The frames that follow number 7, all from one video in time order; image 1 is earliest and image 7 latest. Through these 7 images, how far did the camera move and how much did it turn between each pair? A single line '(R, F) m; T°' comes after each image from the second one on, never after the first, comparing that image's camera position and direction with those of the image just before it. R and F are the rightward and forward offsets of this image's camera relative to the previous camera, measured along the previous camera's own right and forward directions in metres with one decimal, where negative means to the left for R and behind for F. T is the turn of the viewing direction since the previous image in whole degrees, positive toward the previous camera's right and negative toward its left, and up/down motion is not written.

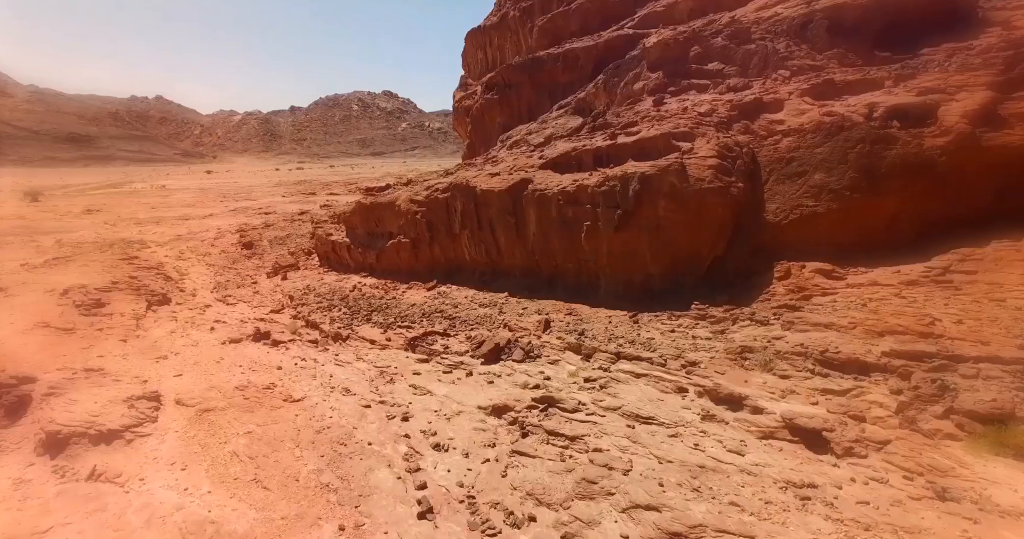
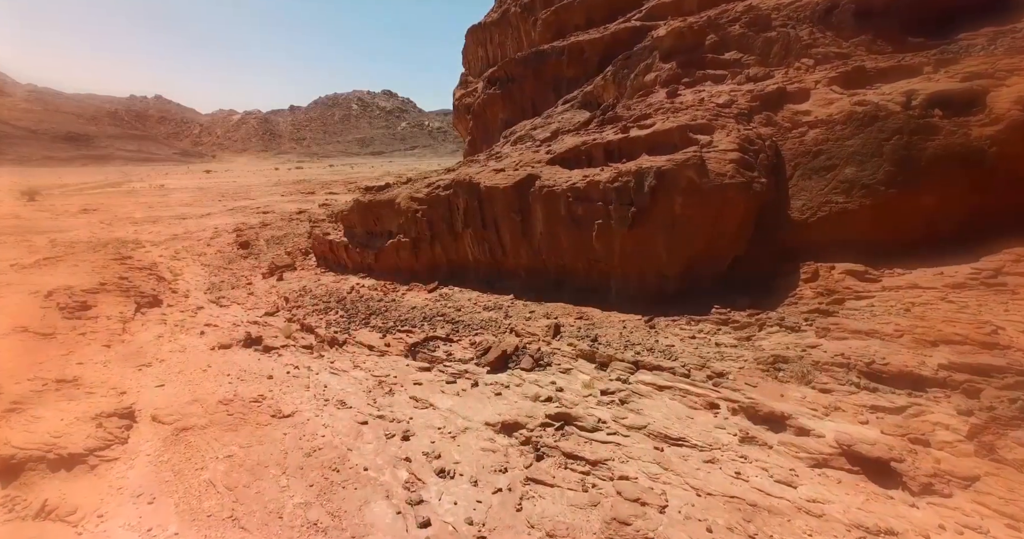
(-0.1, +0.5) m; 0°
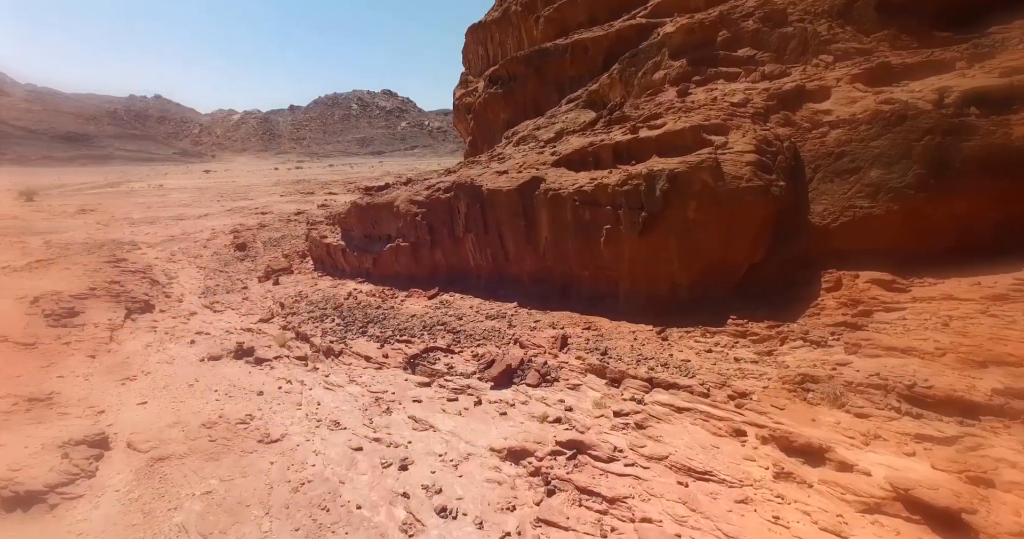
(-0.1, +0.4) m; 0°
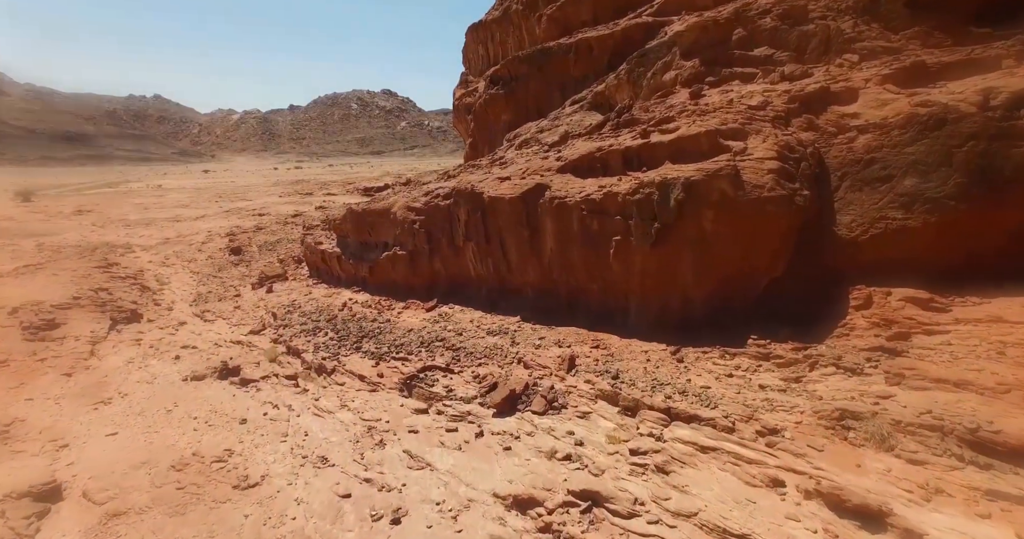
(-0.1, +0.5) m; 0°
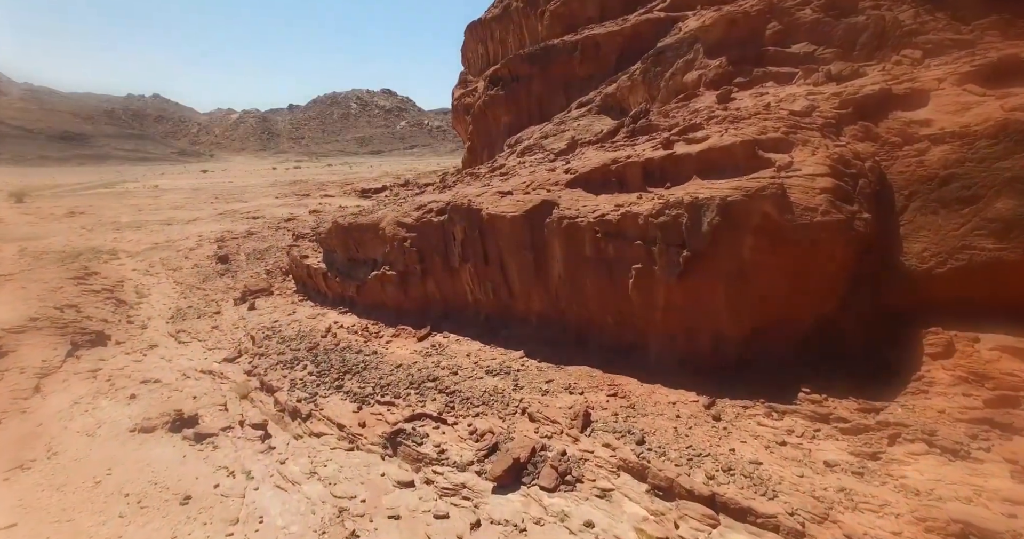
(0.0, +1.1) m; 0°
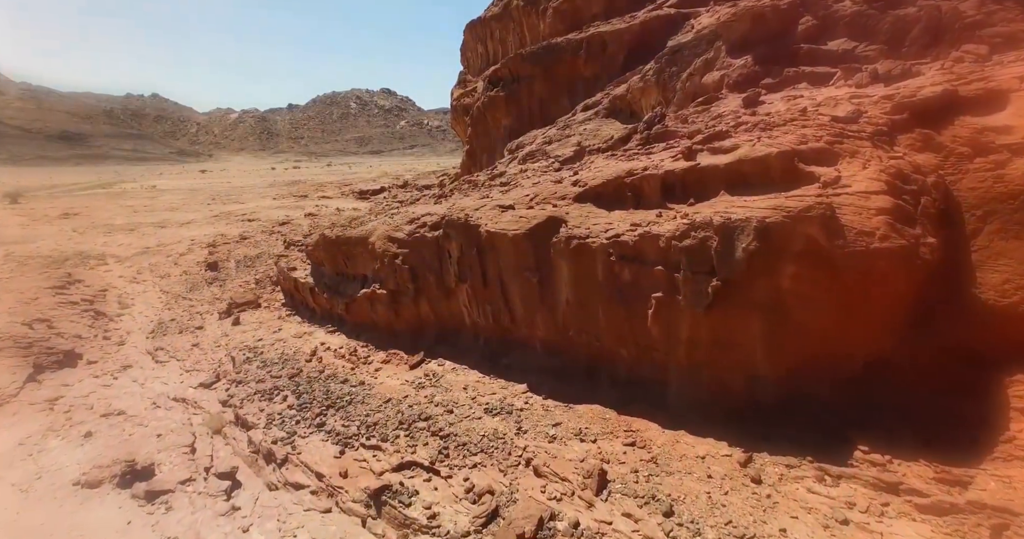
(0.0, +0.9) m; 0°
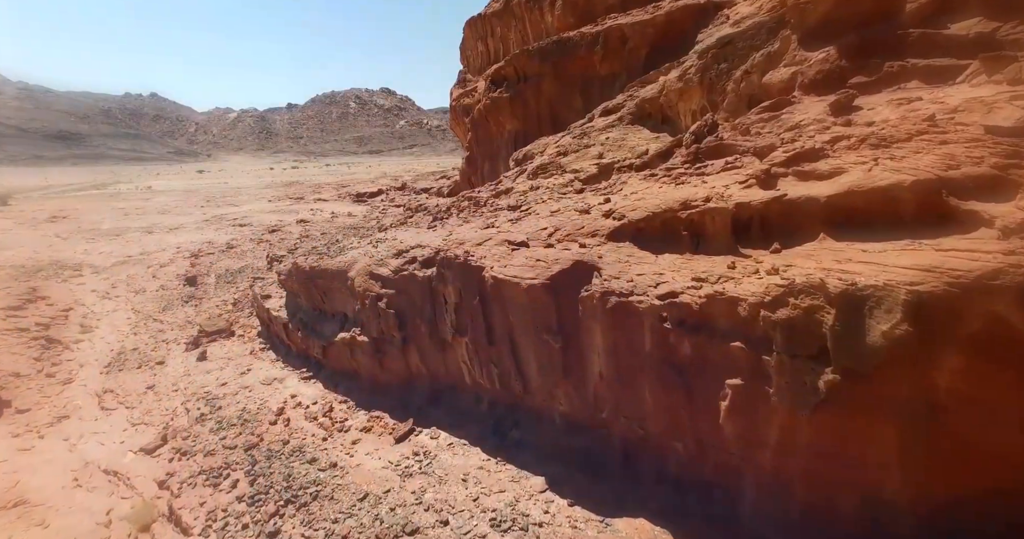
(-0.2, +1.7) m; 0°
